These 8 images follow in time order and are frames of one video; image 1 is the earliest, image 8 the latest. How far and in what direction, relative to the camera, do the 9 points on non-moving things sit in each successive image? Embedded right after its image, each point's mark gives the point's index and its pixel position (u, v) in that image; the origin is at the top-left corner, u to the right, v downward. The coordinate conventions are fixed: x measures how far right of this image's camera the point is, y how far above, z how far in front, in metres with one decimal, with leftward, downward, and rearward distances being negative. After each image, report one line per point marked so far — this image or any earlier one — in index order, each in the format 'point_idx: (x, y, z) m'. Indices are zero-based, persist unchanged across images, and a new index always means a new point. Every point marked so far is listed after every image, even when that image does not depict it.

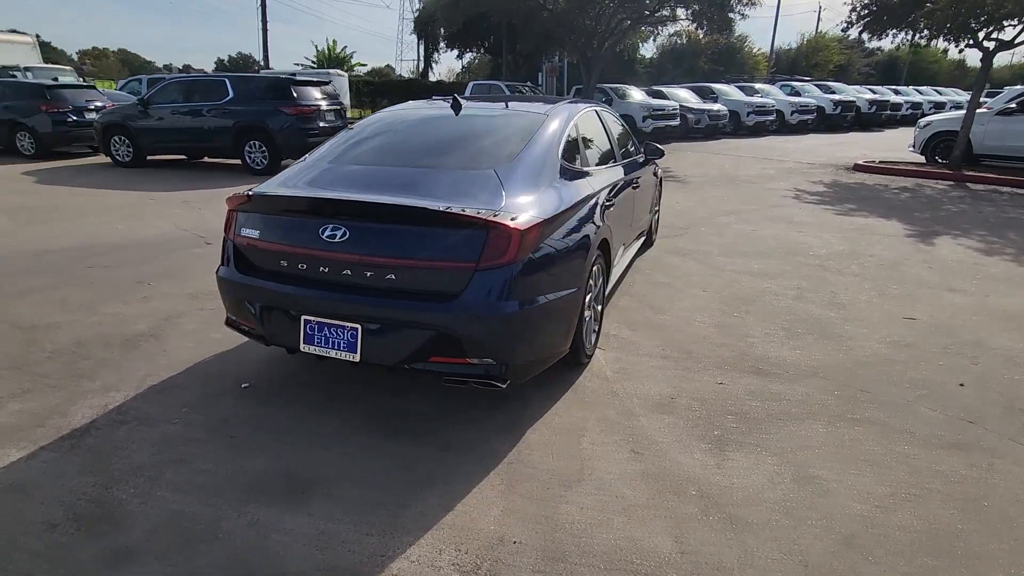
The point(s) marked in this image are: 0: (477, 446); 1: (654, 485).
0: (-0.2, -0.9, +3.0) m
1: (+0.7, -1.0, +2.7) m
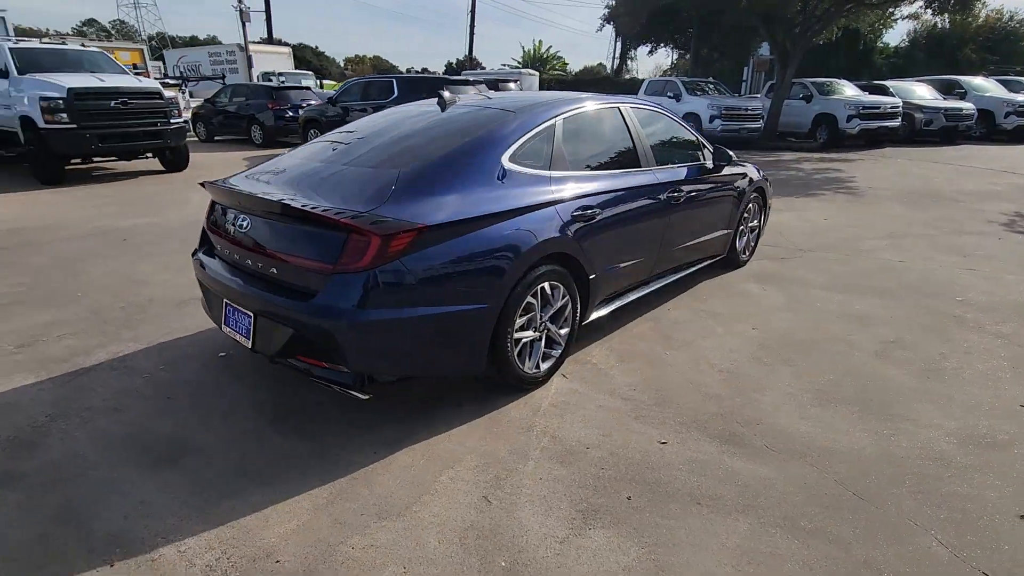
0: (-0.9, -0.9, +2.9) m
1: (-0.2, -1.1, +2.3) m
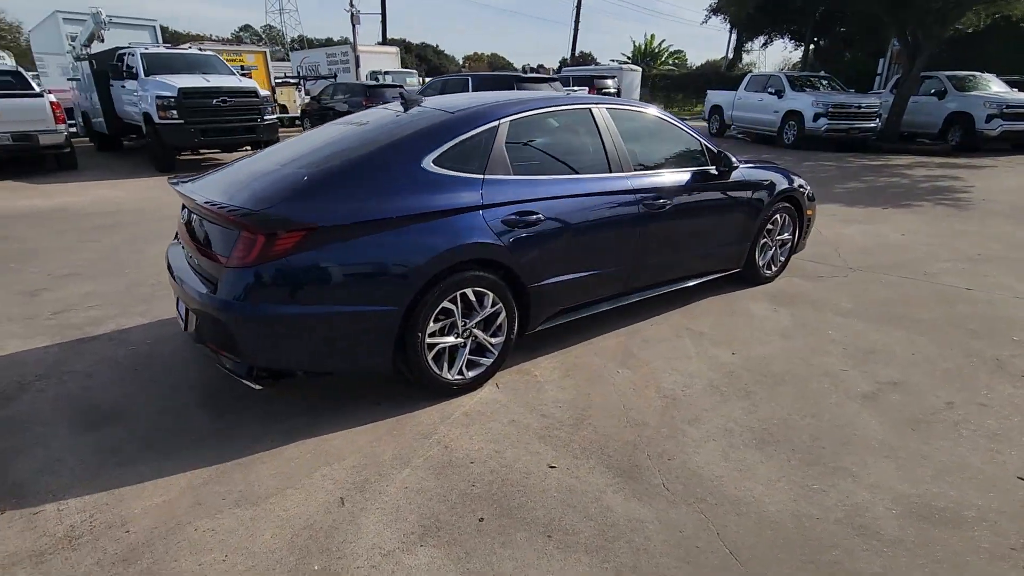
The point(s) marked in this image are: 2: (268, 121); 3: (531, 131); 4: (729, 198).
0: (-1.5, -0.8, +3.1) m
1: (-0.9, -1.1, +2.4) m
2: (-6.0, +4.0, +13.1) m
3: (+0.1, +1.1, +3.8) m
4: (+1.9, +0.8, +4.9) m
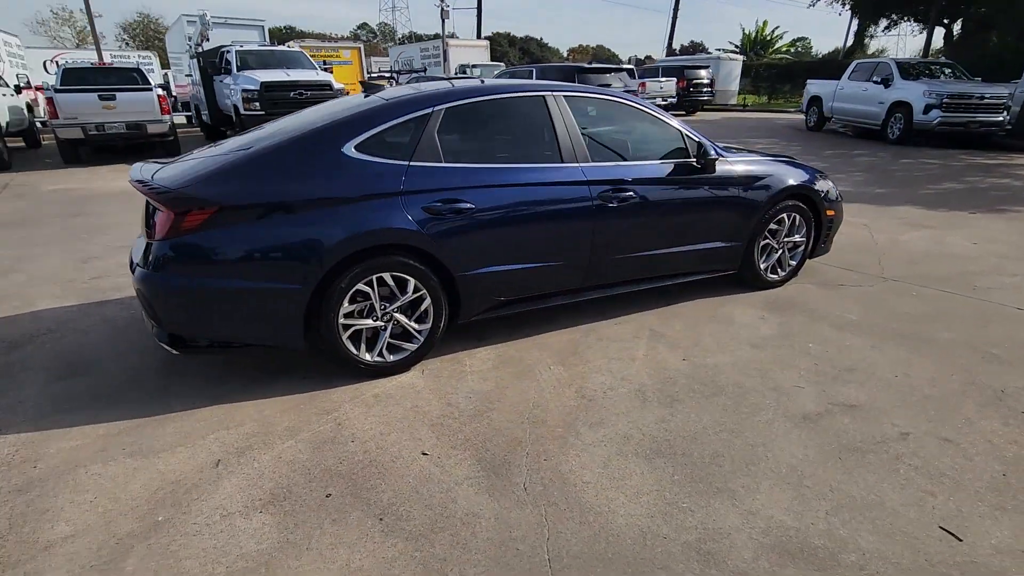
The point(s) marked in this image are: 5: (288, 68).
0: (-2.1, -0.7, +3.4) m
1: (-1.7, -1.0, +2.6) m
2: (-4.5, +4.5, +14.0) m
3: (-0.3, +1.2, +3.7) m
4: (+1.6, +0.8, +4.5) m
5: (-5.9, +5.8, +14.5) m
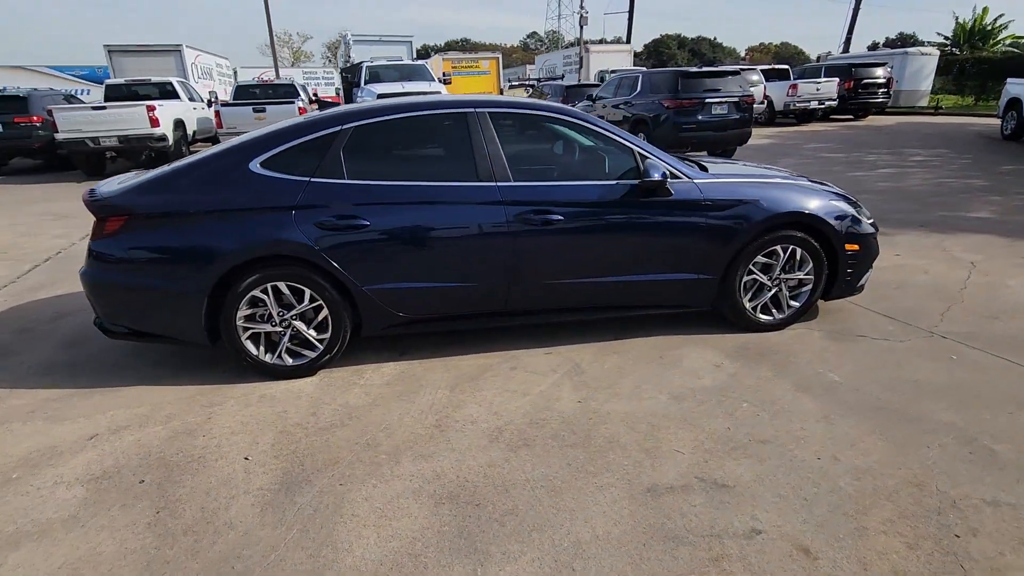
0: (-2.8, -0.6, +3.9) m
1: (-2.7, -0.9, +3.1) m
2: (-1.8, +4.5, +14.8) m
3: (-0.9, +1.1, +3.8) m
4: (+1.2, +0.5, +4.0) m
5: (-3.0, +5.9, +15.7) m
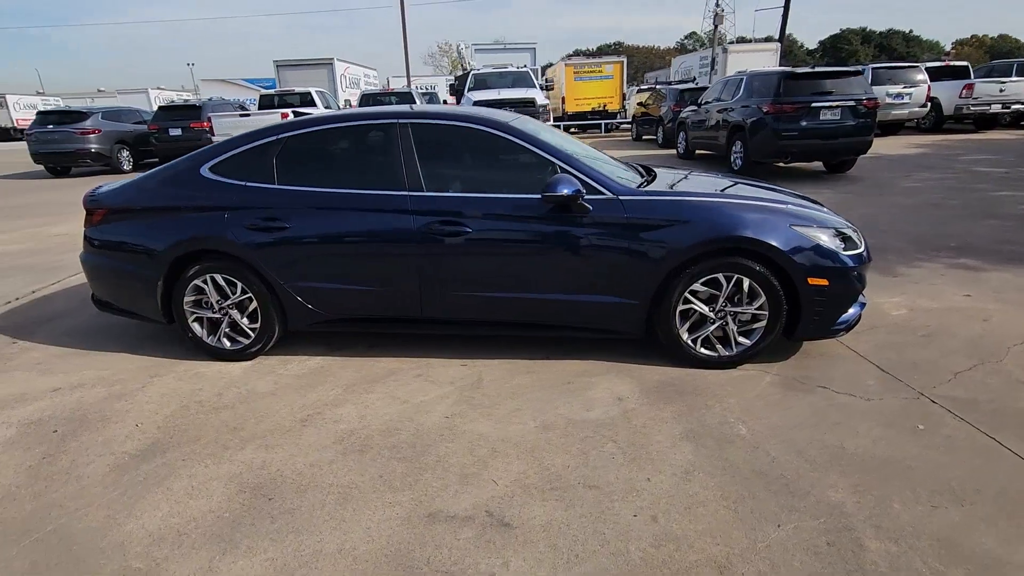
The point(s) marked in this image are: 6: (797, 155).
0: (-3.4, -0.5, +4.7) m
1: (-3.5, -0.8, +3.8) m
2: (+0.7, +4.4, +14.9) m
3: (-1.4, +1.1, +4.1) m
4: (+0.5, +0.4, +3.8) m
5: (-0.1, +5.9, +16.0) m
6: (+6.0, +2.8, +11.6) m
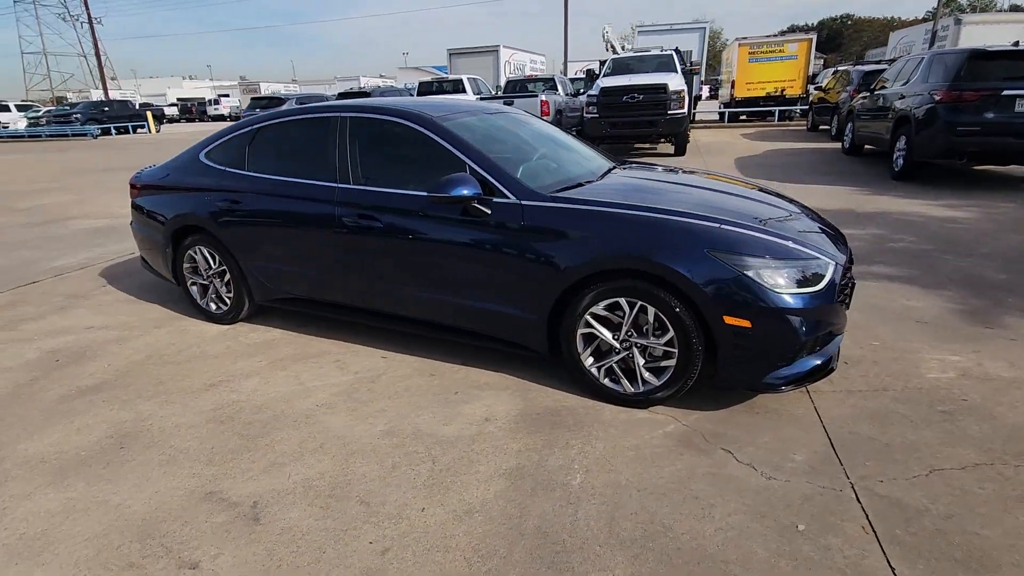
0: (-3.7, -0.1, +5.7) m
1: (-4.0, -0.4, +4.9) m
2: (+4.0, +4.4, +13.9) m
3: (-1.8, +1.2, +4.4) m
4: (-0.1, +0.3, +3.5) m
5: (+3.7, +5.9, +15.1) m
6: (+7.8, +2.2, +9.1) m
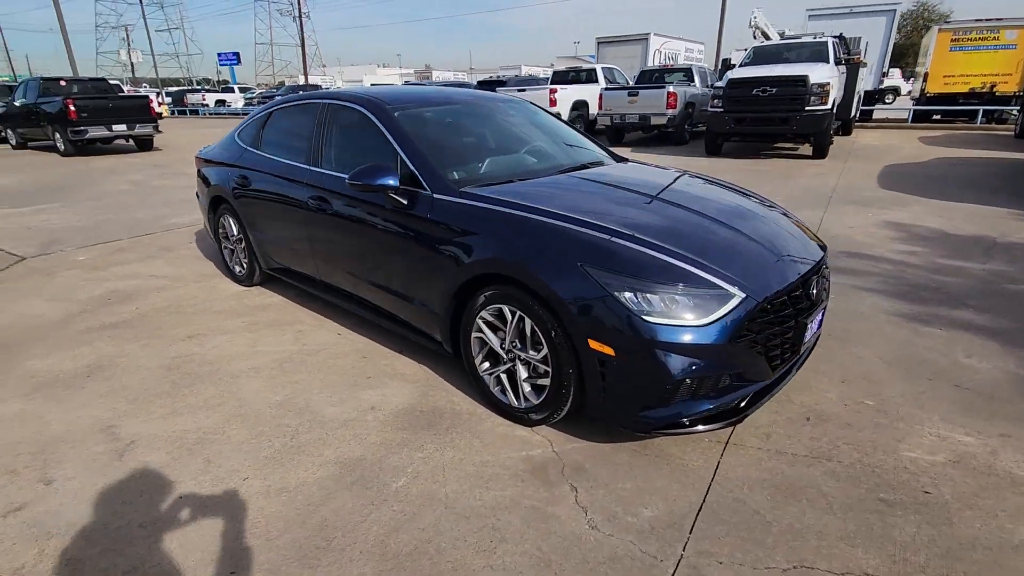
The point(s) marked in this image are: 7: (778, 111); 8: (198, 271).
0: (-3.5, +0.4, +6.6) m
1: (-4.1, +0.1, +5.9) m
2: (+6.5, +4.0, +12.2) m
3: (-1.9, +1.5, +4.8) m
4: (-0.6, +0.3, +3.5) m
5: (+6.8, +5.5, +13.5) m
6: (+8.7, +1.3, +6.7) m
7: (+6.0, +4.1, +12.5) m
8: (-3.4, +0.2, +6.0) m
